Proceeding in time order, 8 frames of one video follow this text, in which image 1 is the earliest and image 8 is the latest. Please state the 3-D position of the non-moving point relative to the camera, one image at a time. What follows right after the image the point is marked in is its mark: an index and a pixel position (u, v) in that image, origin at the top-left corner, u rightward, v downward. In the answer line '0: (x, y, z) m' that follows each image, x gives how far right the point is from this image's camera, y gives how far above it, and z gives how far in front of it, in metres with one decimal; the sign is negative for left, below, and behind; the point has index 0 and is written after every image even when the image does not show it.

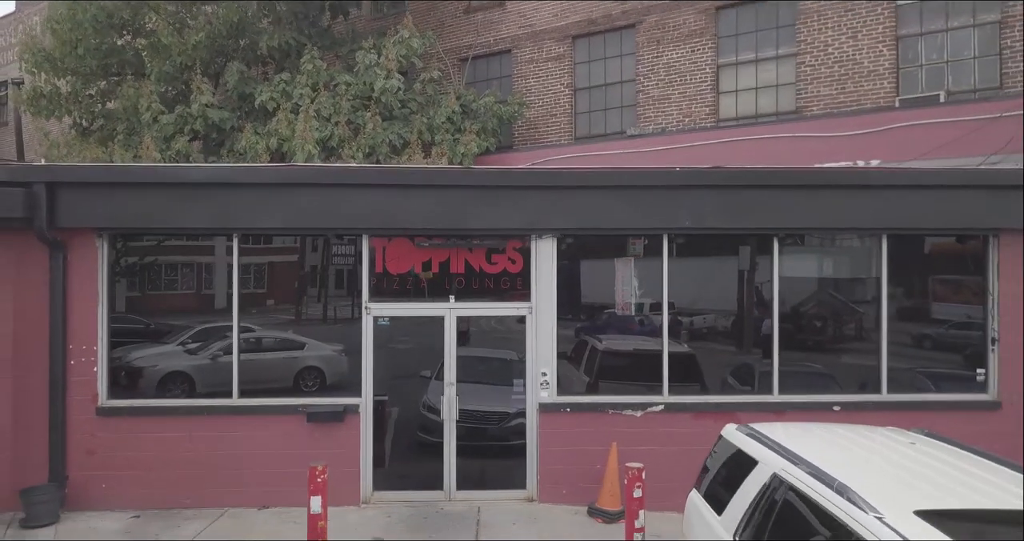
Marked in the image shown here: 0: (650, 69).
0: (+1.5, +2.2, +12.8) m
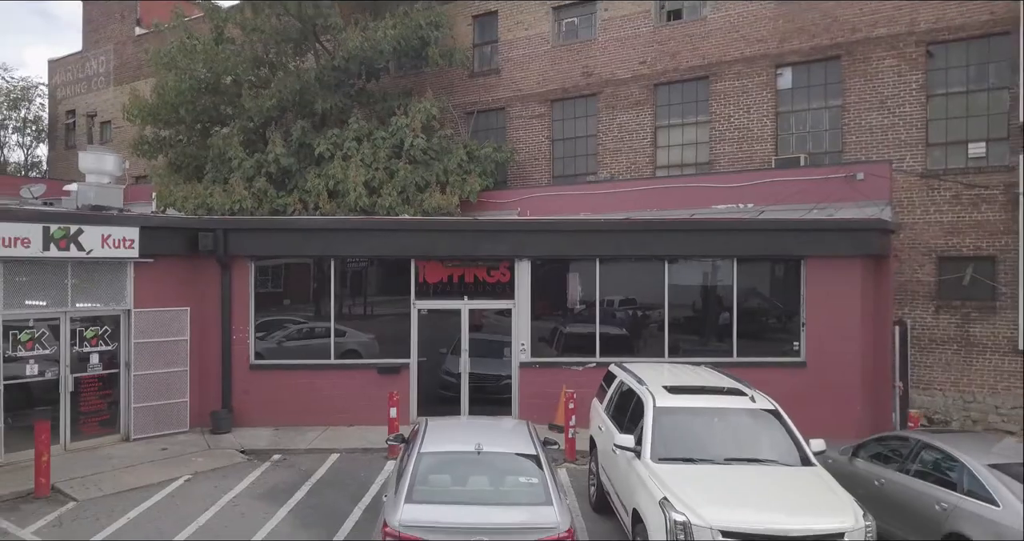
0: (+1.4, +2.1, +17.3) m
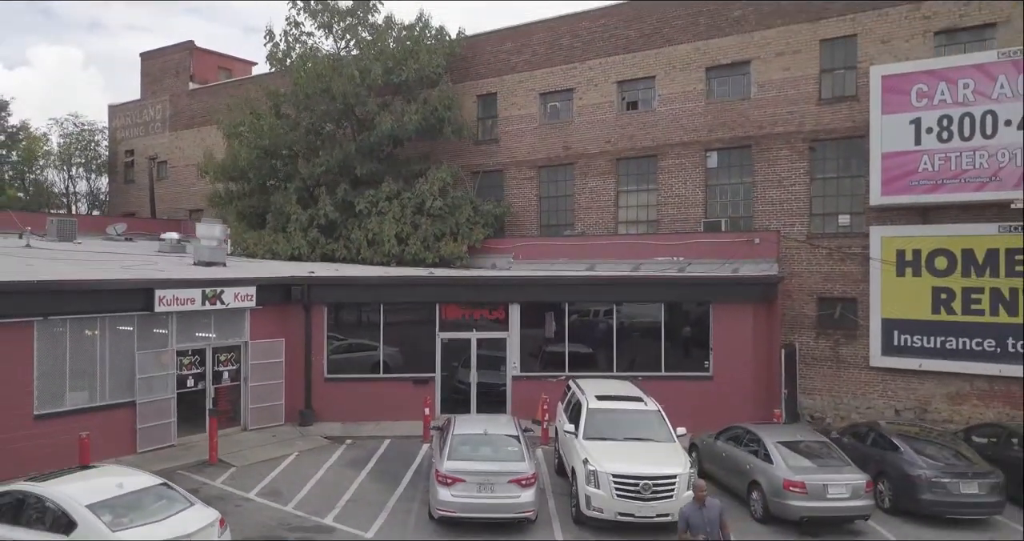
0: (+1.3, +1.5, +22.3) m
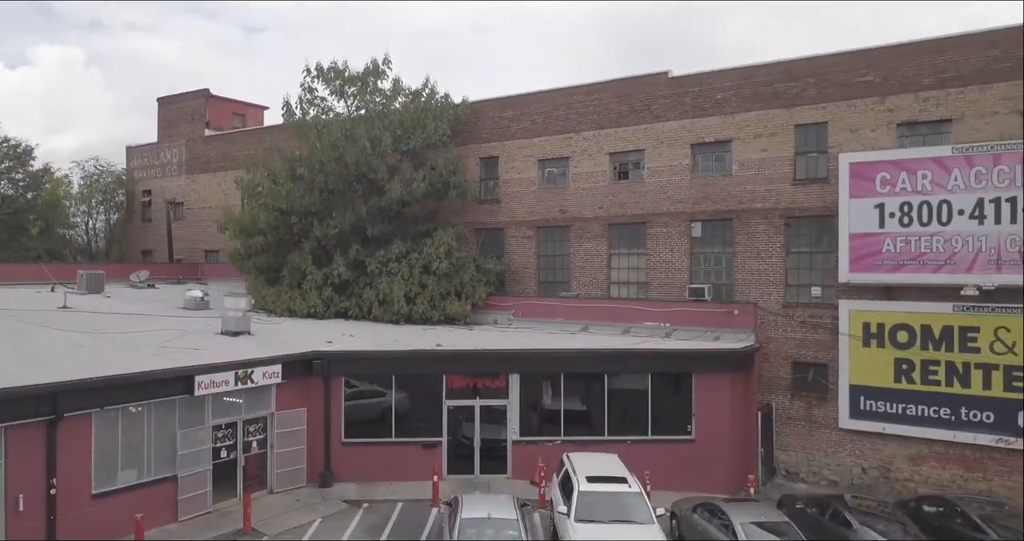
0: (+1.3, +0.4, +23.9) m
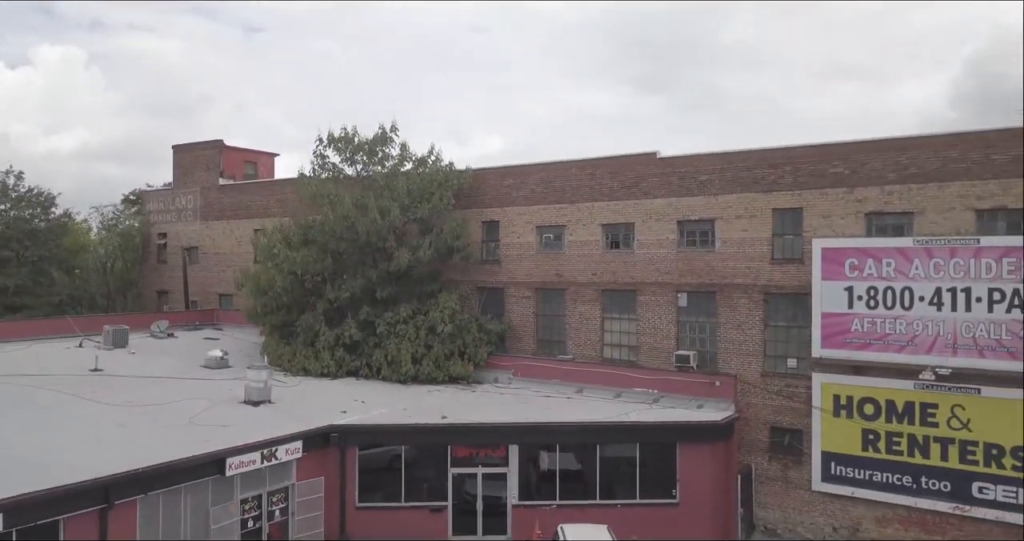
0: (+1.3, -1.0, +25.7) m
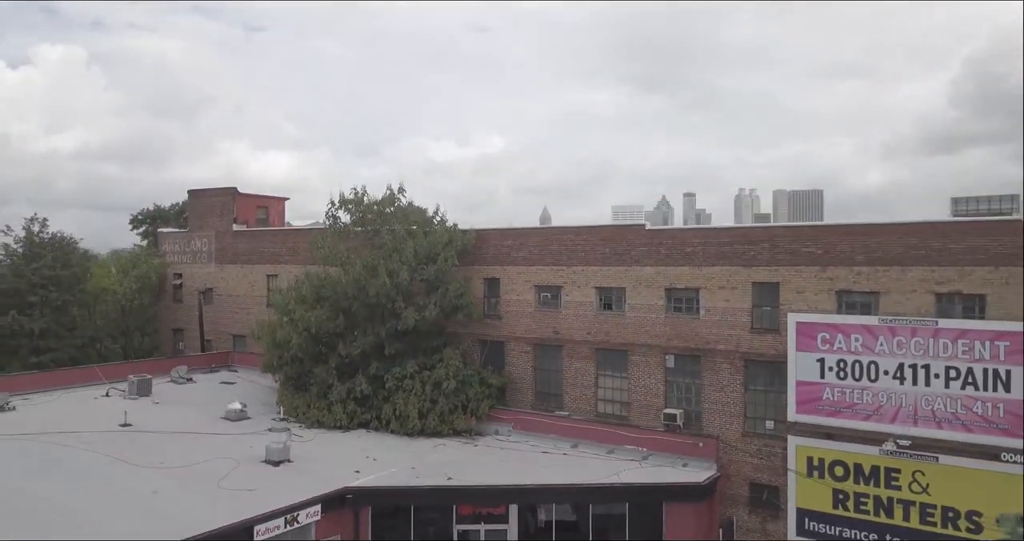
0: (+1.3, -2.4, +27.5) m
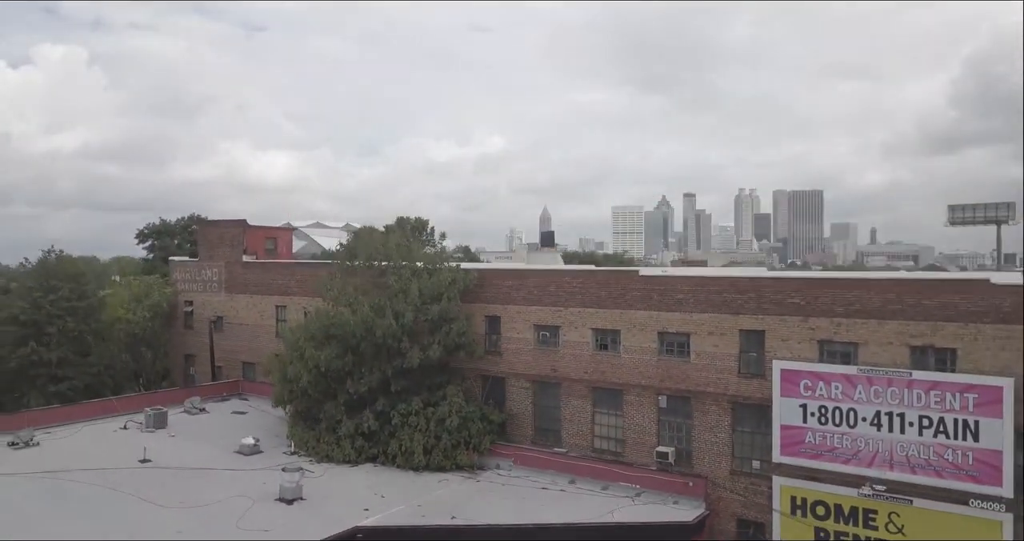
0: (+1.3, -3.4, +28.8) m
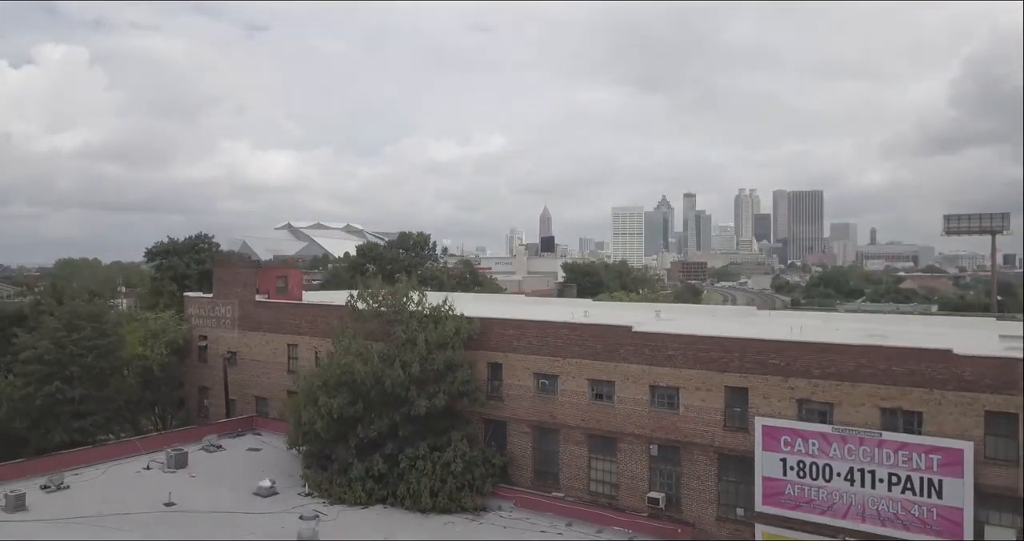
0: (+1.4, -4.8, +30.7) m
